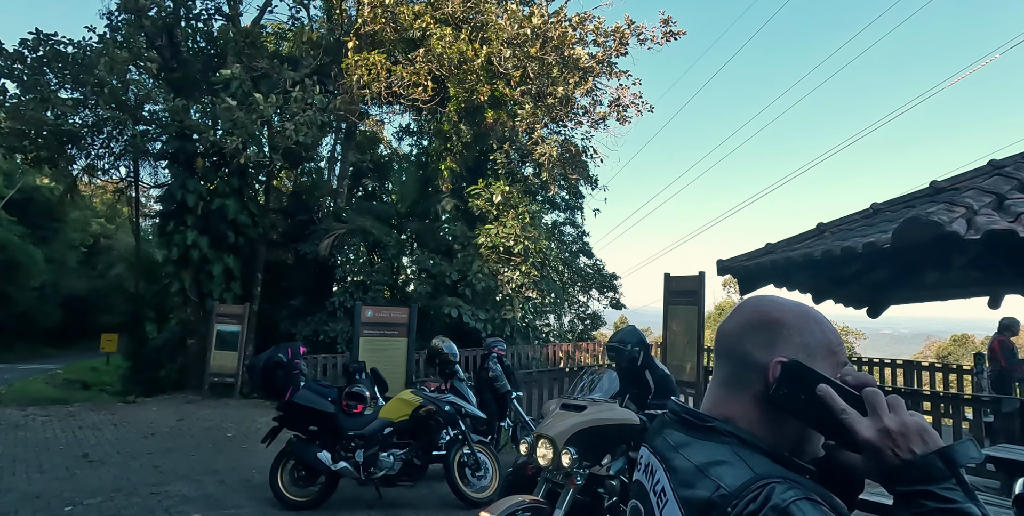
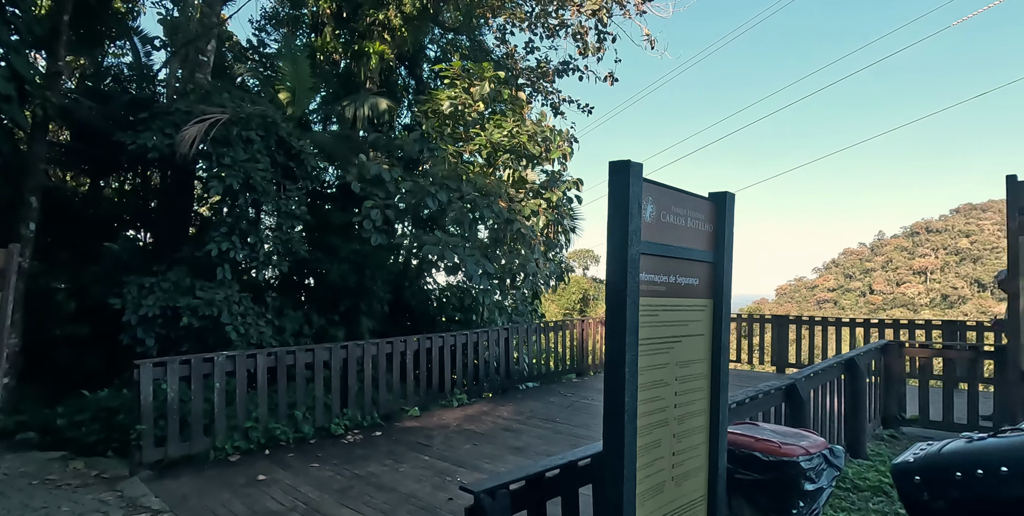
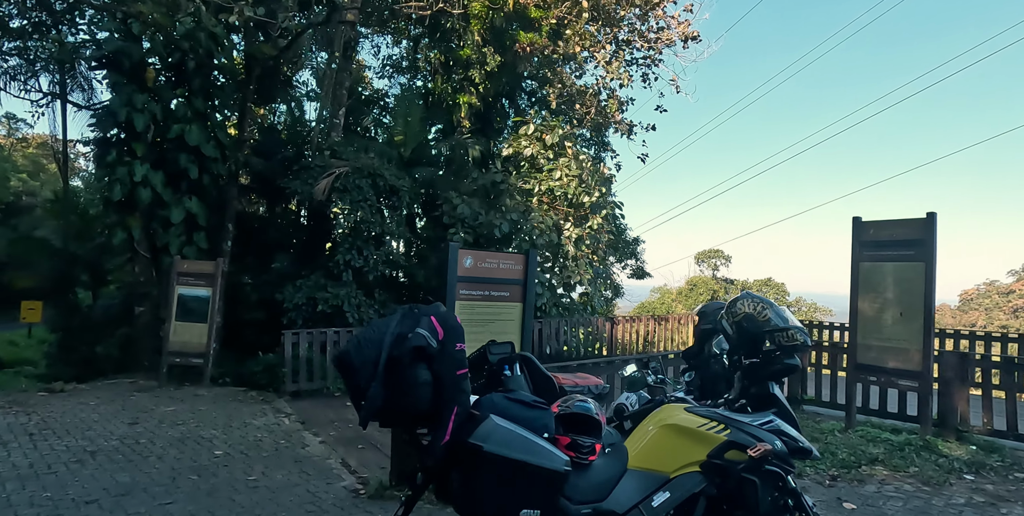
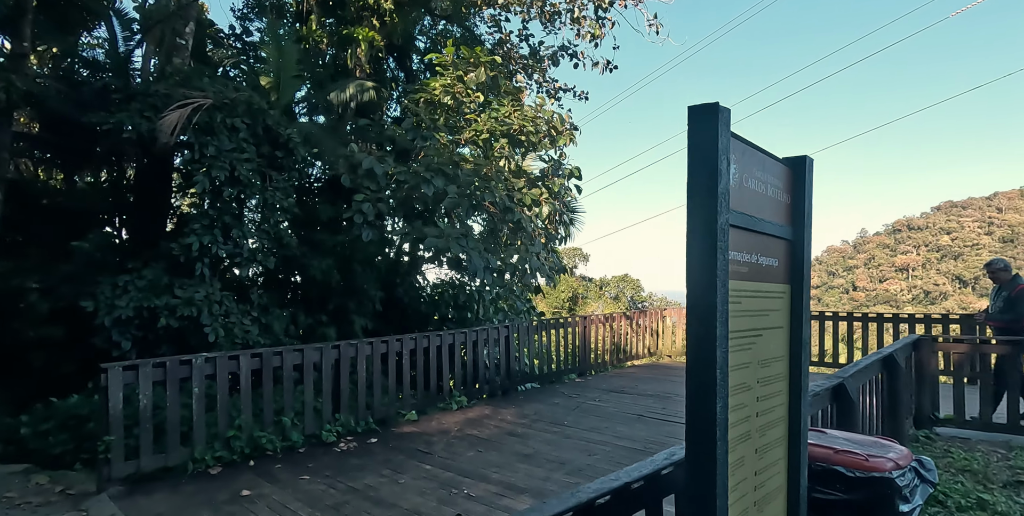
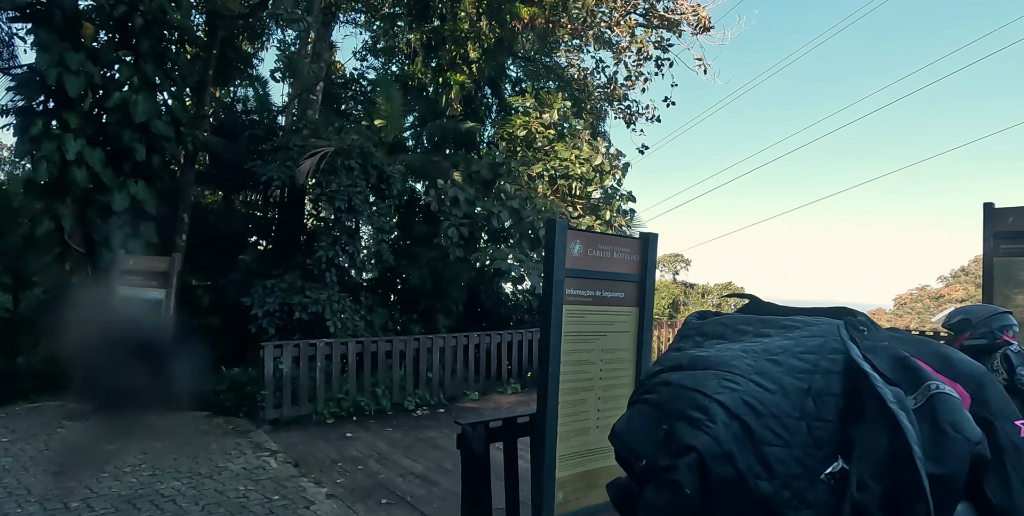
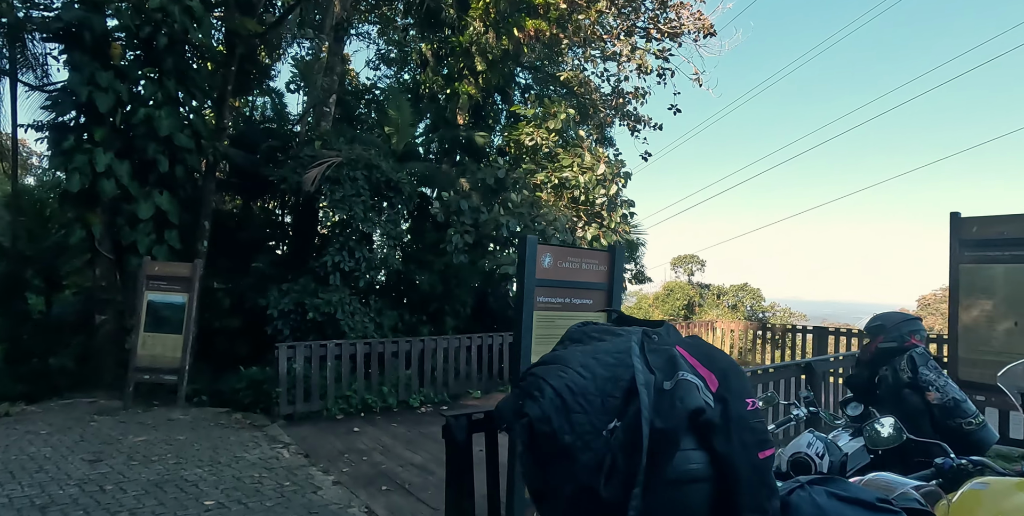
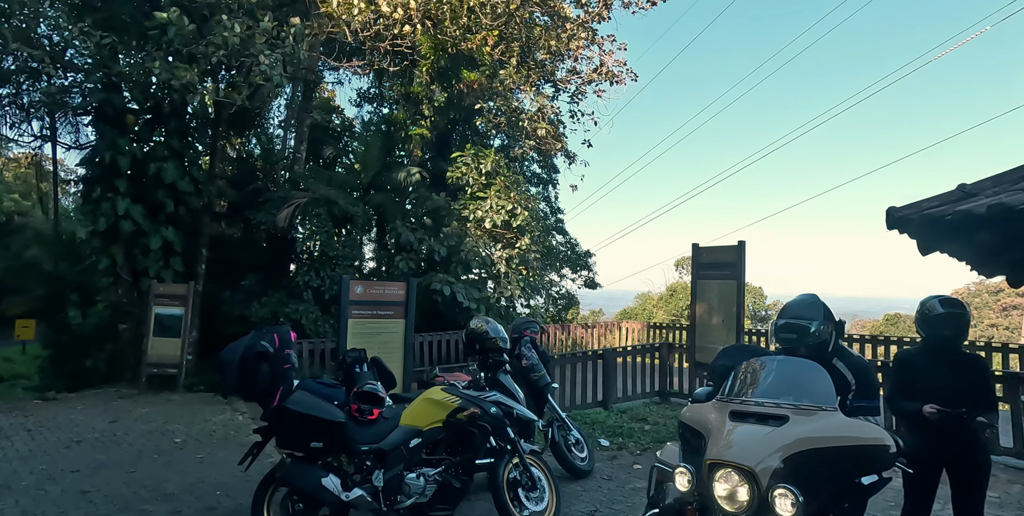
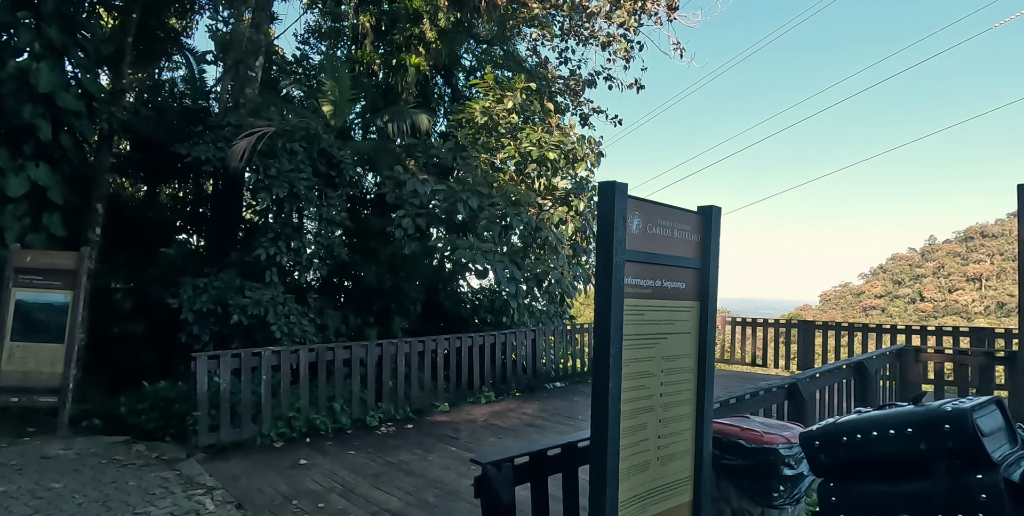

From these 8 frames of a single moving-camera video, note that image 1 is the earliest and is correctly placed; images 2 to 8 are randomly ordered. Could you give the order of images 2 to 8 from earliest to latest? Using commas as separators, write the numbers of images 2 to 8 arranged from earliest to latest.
7, 3, 6, 5, 8, 2, 4
